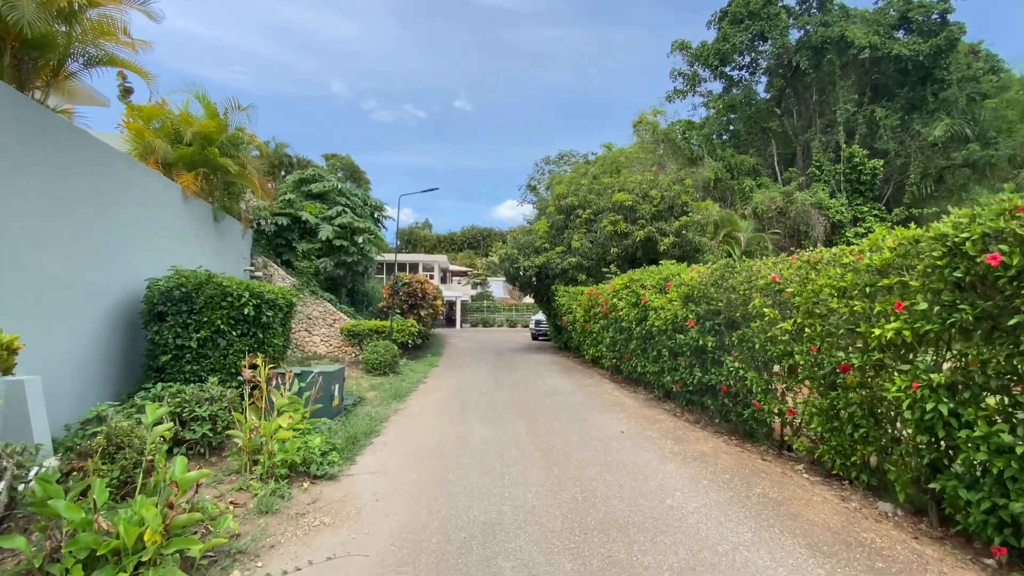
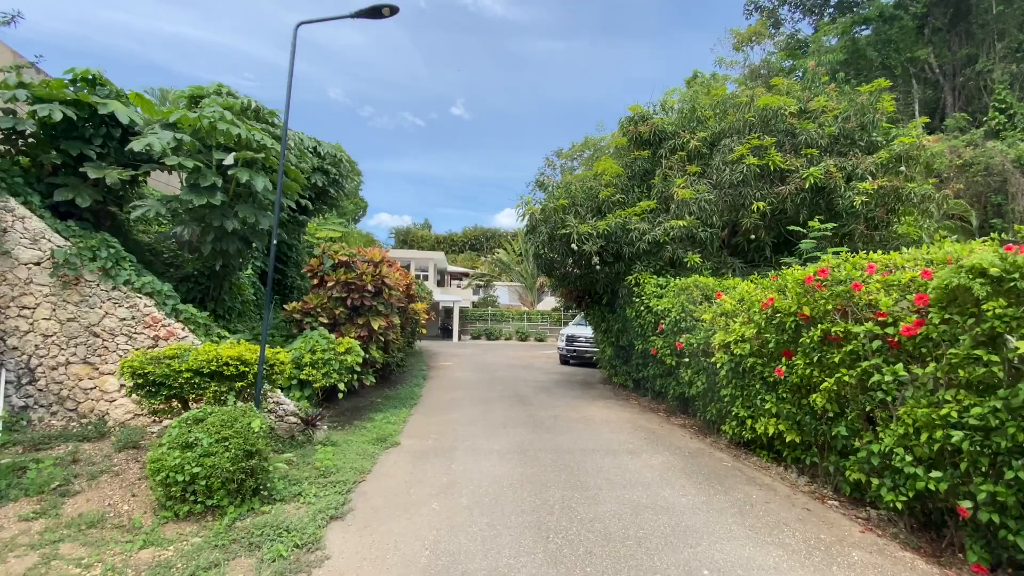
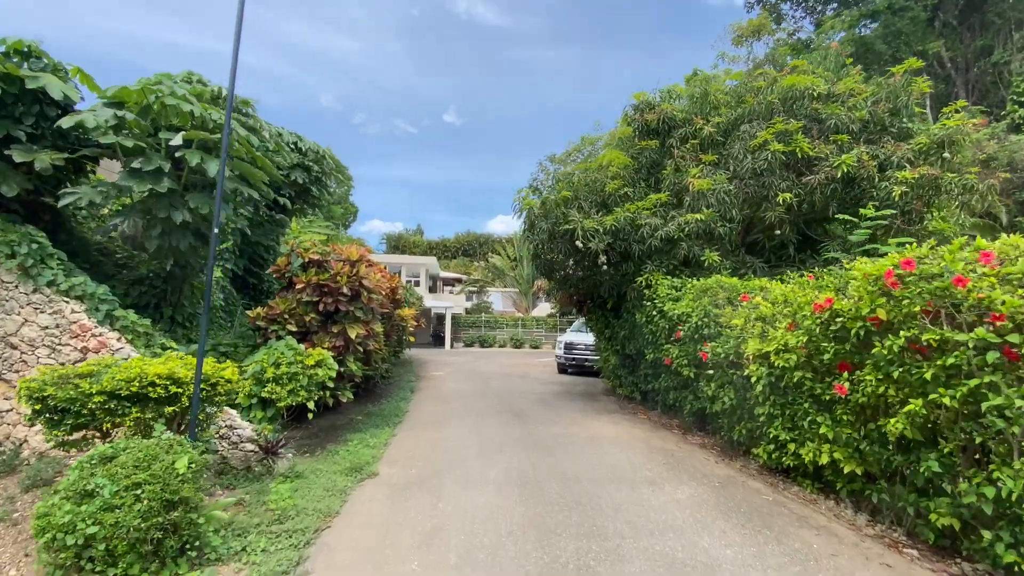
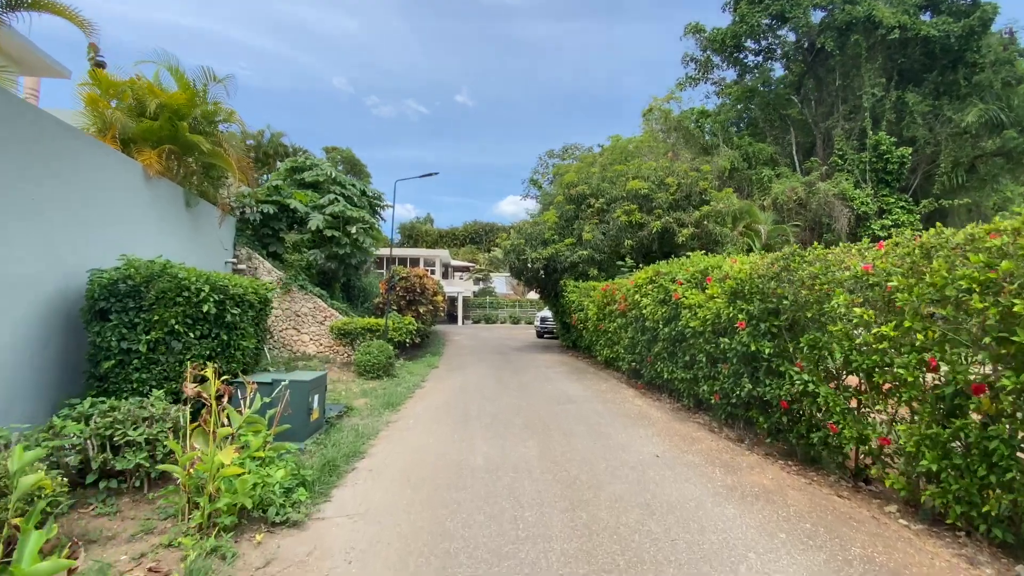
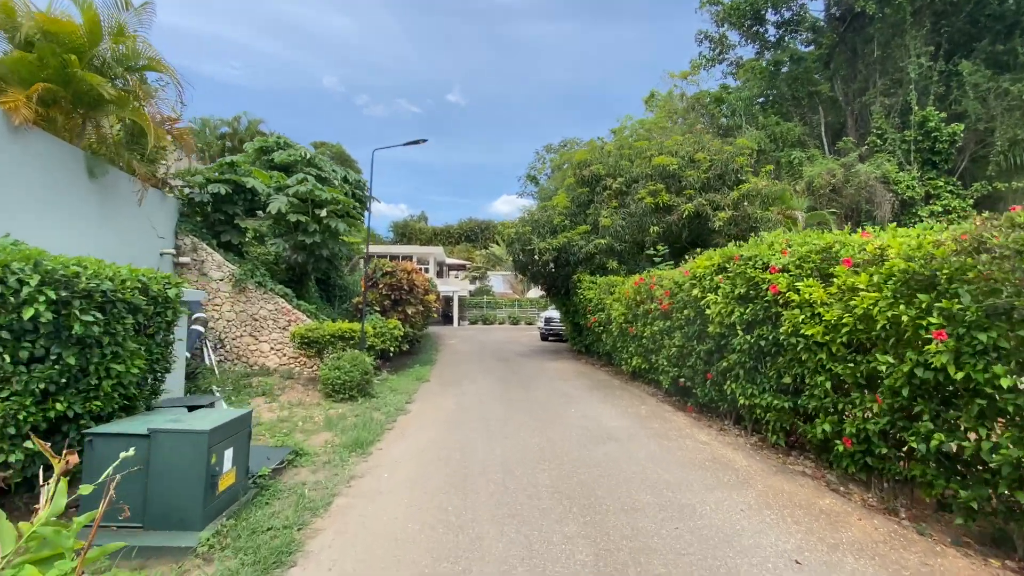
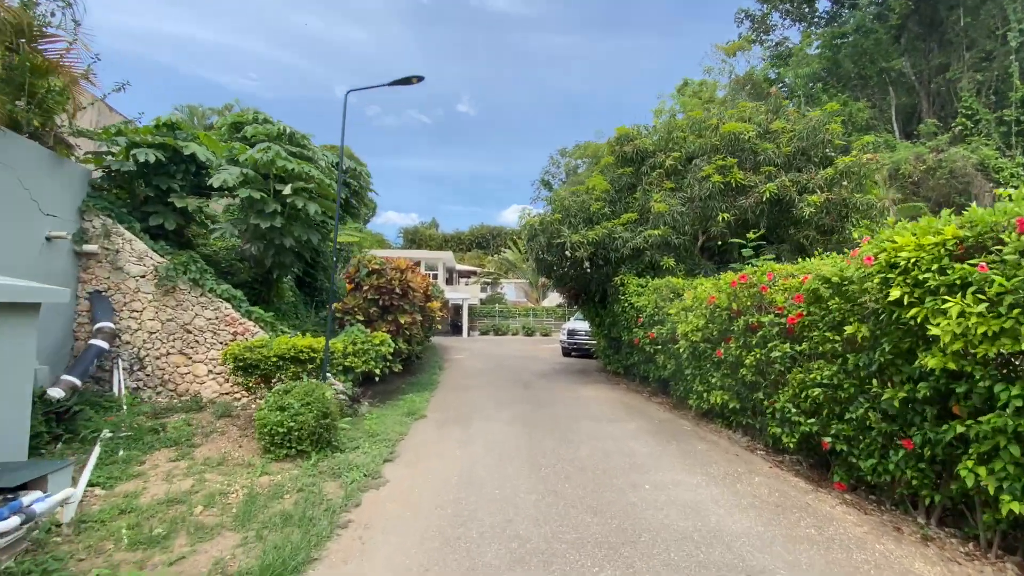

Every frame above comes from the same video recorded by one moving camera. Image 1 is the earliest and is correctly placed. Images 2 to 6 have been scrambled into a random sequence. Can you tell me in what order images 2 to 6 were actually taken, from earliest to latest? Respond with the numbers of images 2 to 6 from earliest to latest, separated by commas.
4, 5, 6, 2, 3
